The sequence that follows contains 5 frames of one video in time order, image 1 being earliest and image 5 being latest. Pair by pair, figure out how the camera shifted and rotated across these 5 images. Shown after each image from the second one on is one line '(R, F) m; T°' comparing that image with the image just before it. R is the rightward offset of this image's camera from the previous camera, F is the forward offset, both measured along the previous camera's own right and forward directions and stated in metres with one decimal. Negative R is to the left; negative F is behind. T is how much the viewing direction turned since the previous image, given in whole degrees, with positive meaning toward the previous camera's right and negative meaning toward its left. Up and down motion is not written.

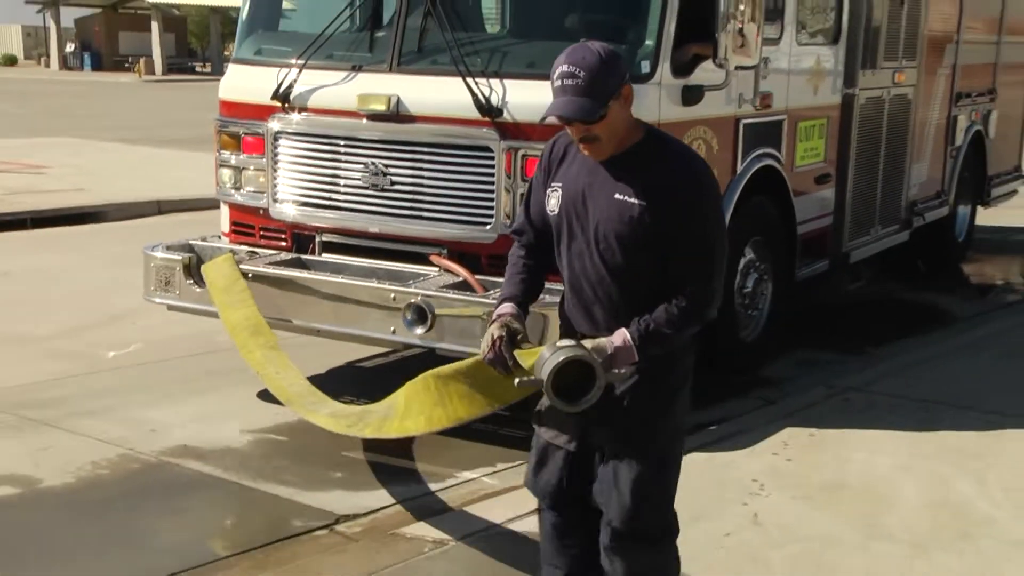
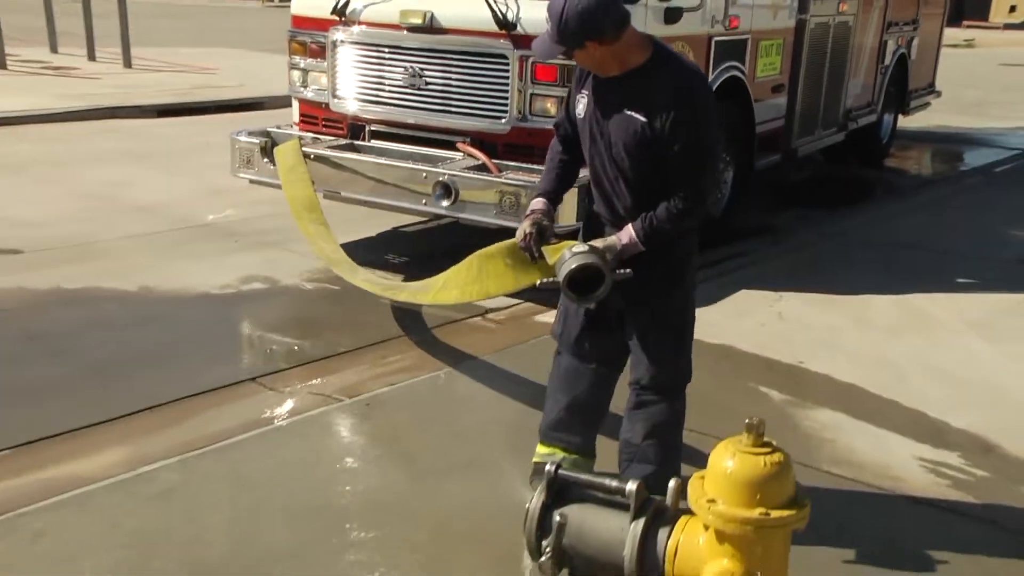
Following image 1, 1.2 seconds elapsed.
(-0.3, -1.3) m; +2°
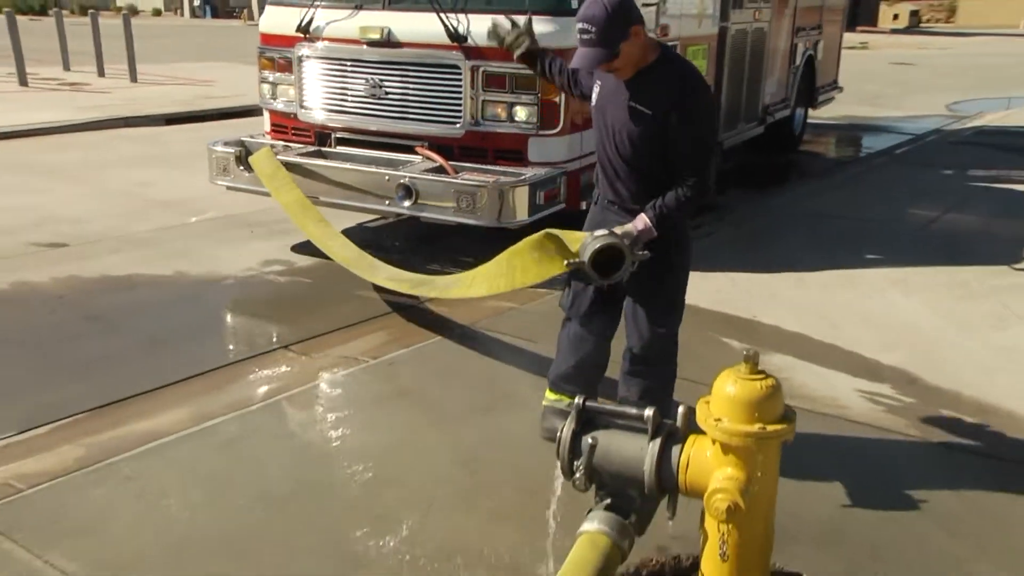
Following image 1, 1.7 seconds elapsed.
(-0.4, -0.6) m; +5°
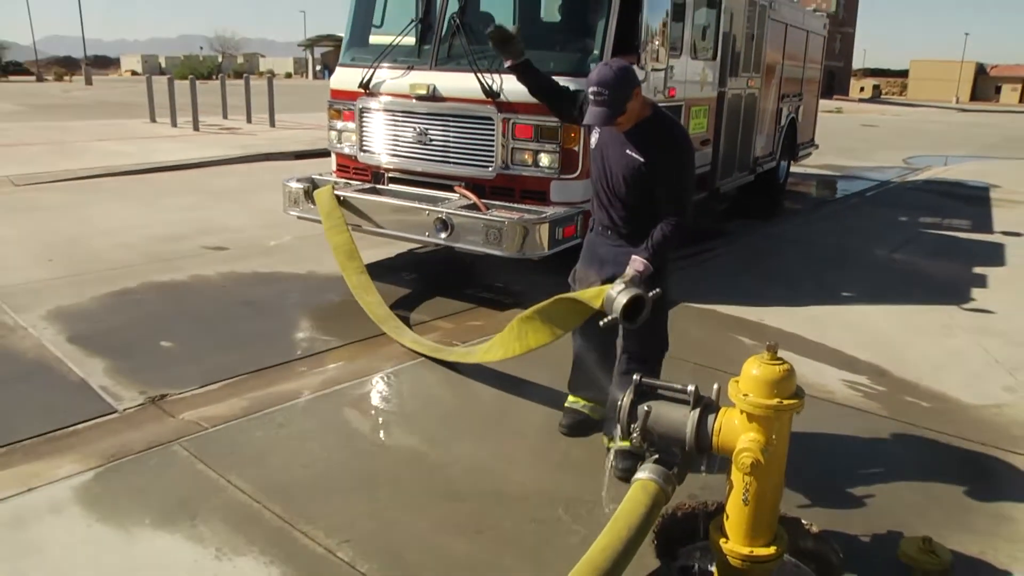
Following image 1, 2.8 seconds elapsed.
(-0.3, -1.2) m; +1°
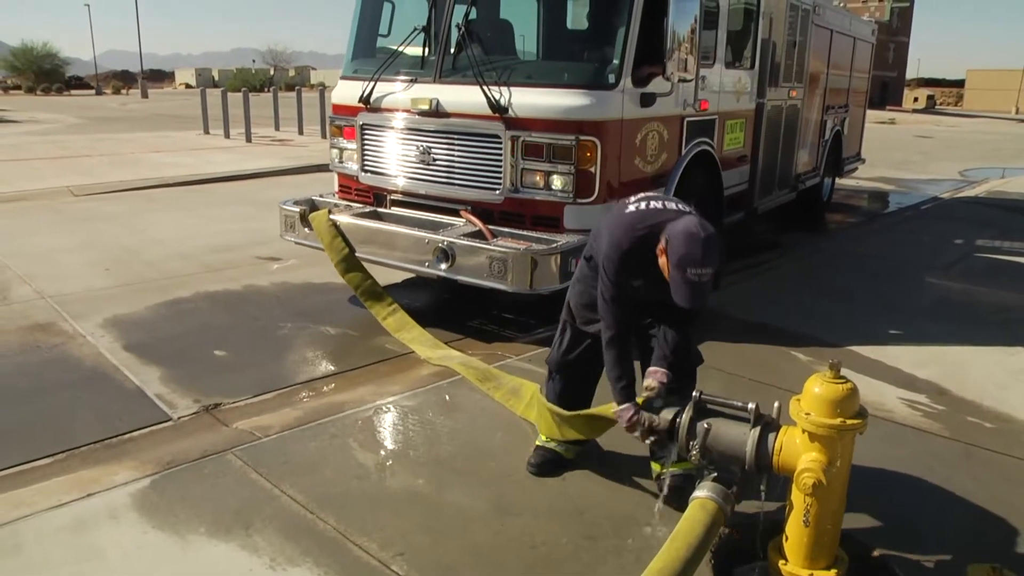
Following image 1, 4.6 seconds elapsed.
(-0.1, 0.0) m; -2°
